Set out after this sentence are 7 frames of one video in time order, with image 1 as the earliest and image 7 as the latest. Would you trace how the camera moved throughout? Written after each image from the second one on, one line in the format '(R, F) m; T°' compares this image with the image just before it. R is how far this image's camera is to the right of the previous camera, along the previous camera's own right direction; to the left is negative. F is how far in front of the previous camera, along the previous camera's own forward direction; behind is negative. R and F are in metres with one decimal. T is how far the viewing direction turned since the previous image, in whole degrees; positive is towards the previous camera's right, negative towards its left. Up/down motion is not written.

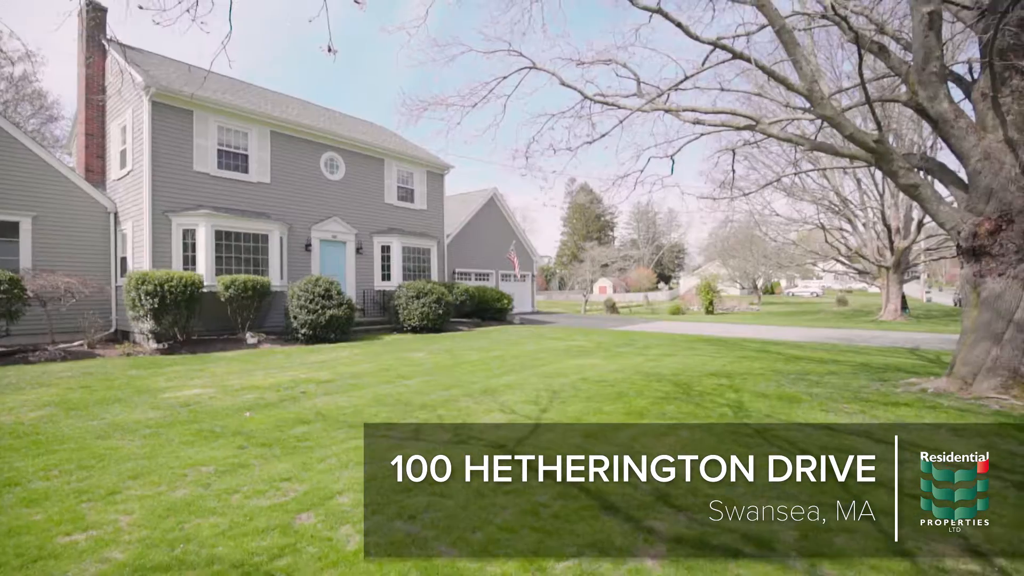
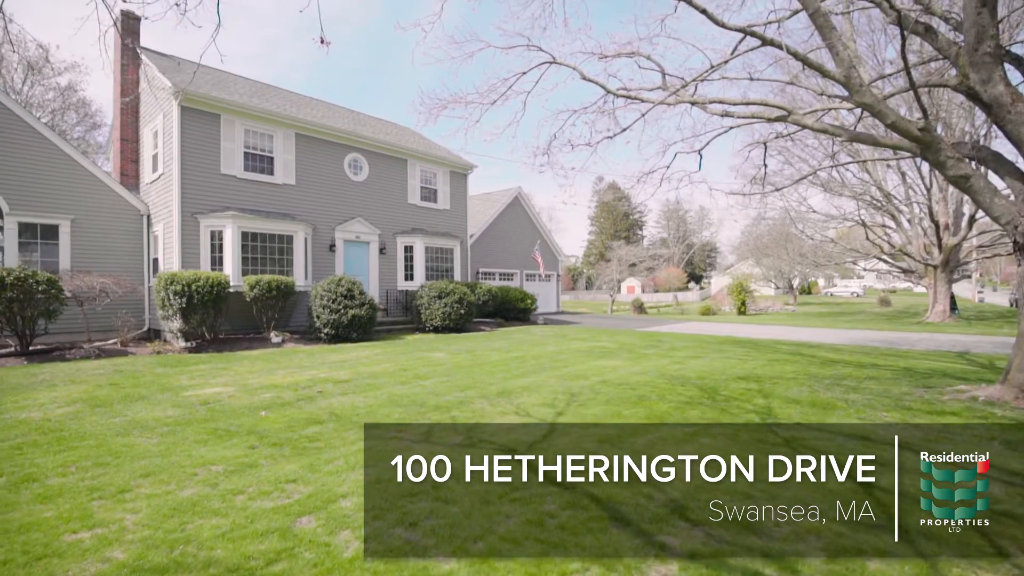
(+0.1, +0.1) m; -3°
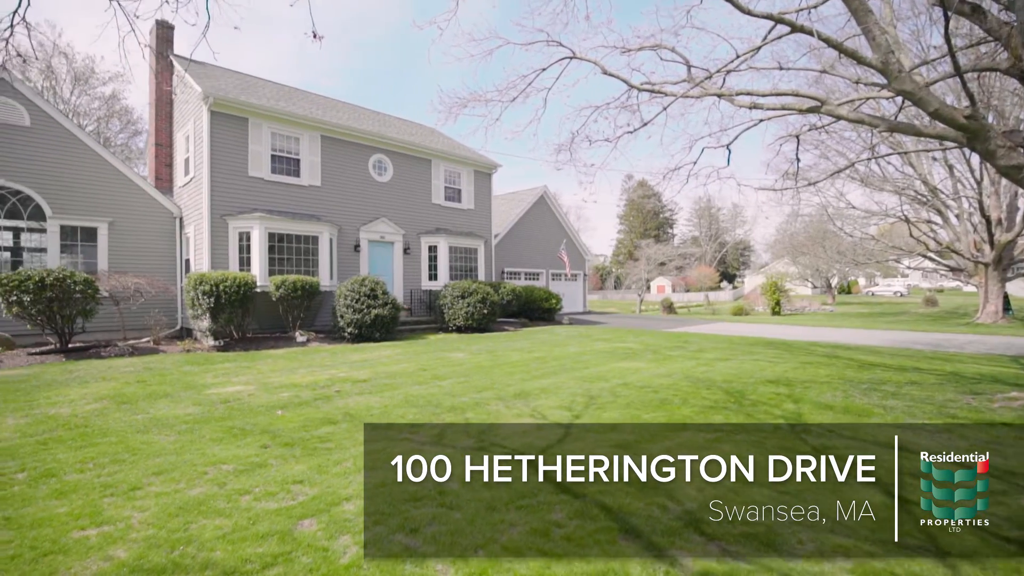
(+0.2, +0.1) m; -3°
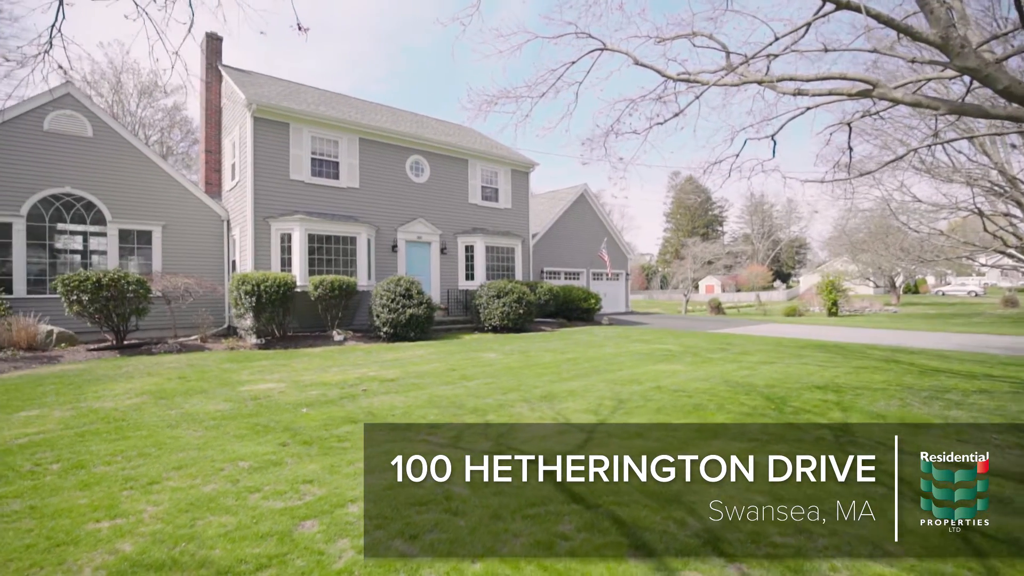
(+0.2, +0.2) m; -5°
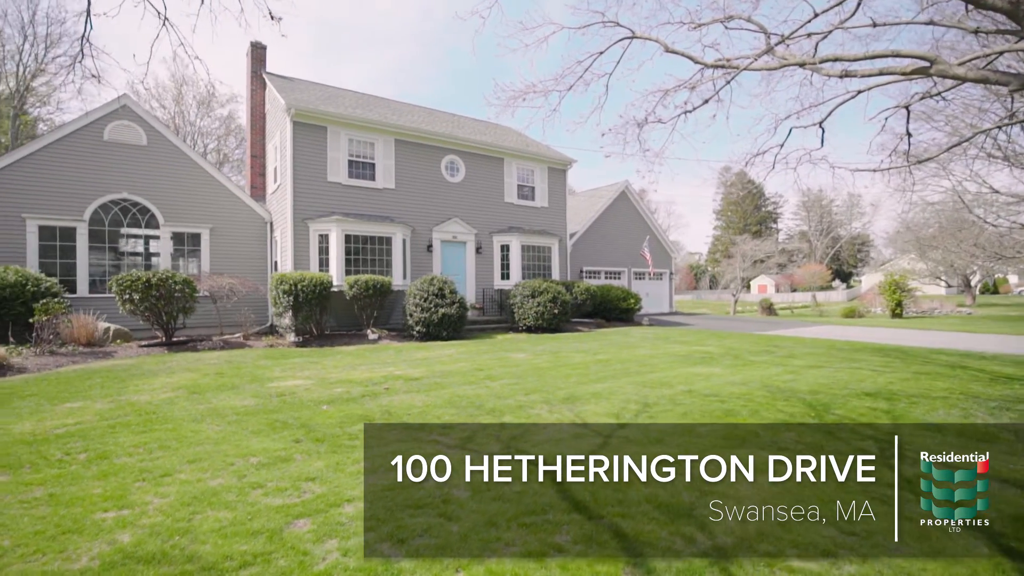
(+0.3, +0.2) m; -5°
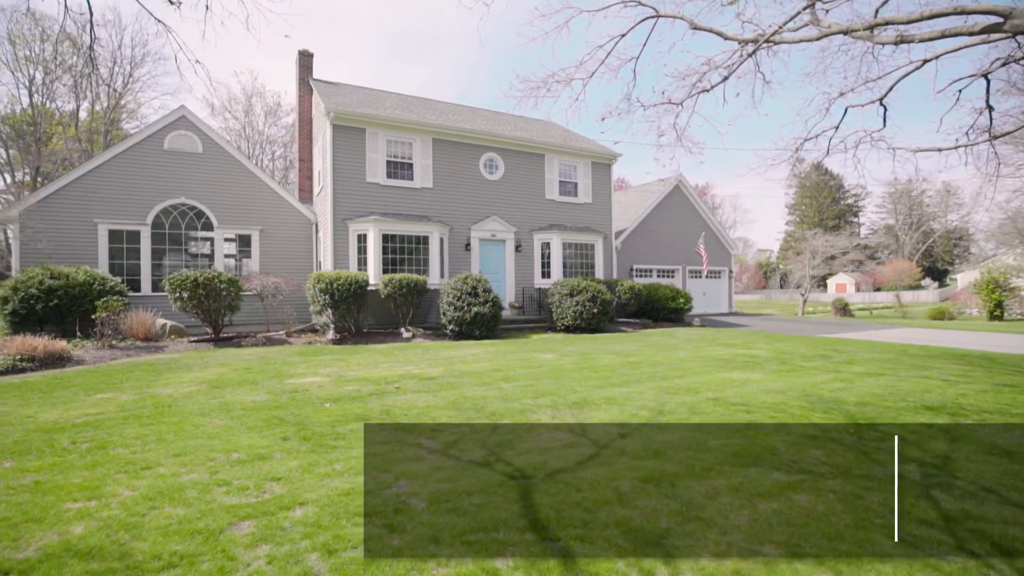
(+0.7, +0.3) m; -7°
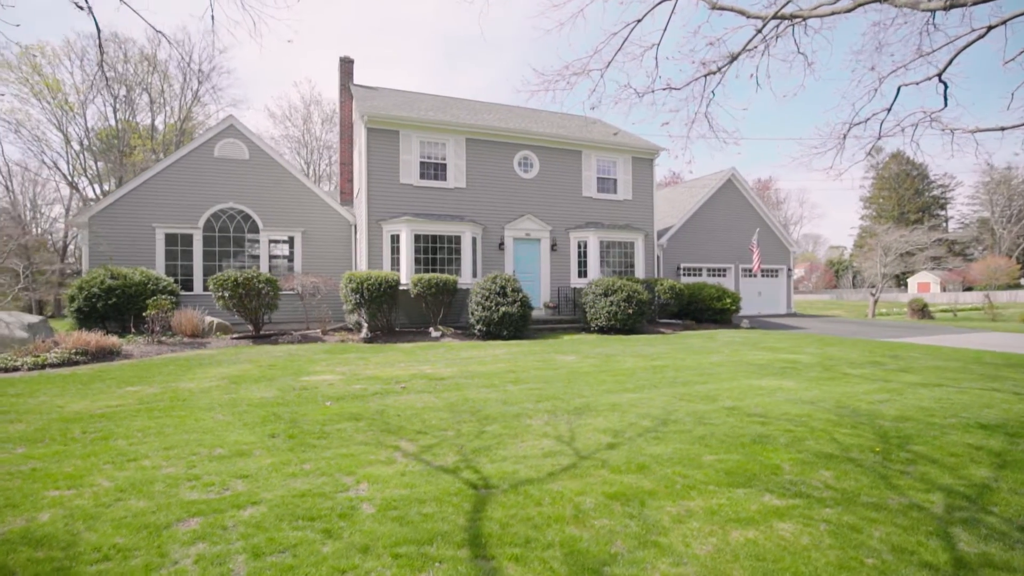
(+0.7, +0.2) m; -7°
